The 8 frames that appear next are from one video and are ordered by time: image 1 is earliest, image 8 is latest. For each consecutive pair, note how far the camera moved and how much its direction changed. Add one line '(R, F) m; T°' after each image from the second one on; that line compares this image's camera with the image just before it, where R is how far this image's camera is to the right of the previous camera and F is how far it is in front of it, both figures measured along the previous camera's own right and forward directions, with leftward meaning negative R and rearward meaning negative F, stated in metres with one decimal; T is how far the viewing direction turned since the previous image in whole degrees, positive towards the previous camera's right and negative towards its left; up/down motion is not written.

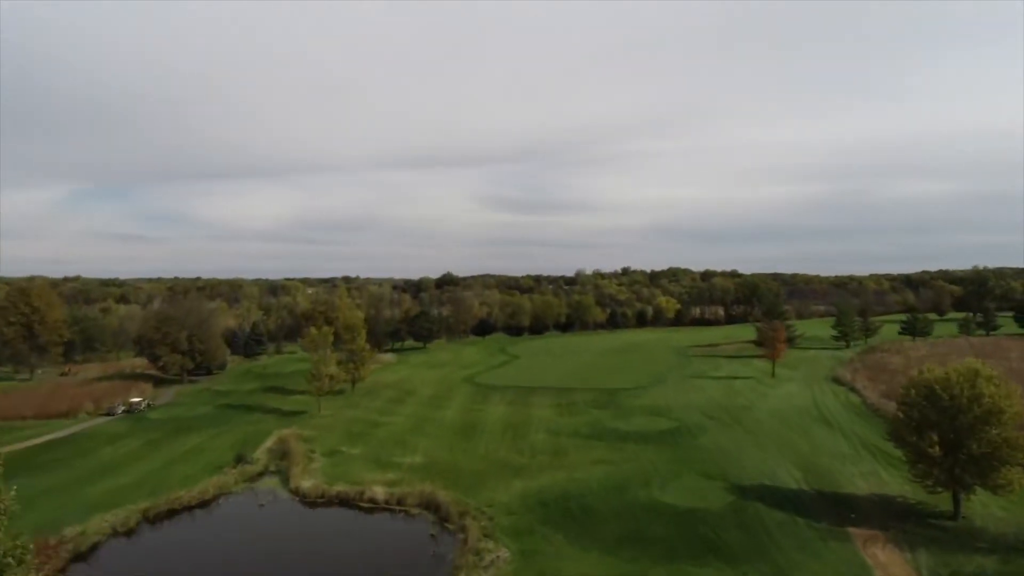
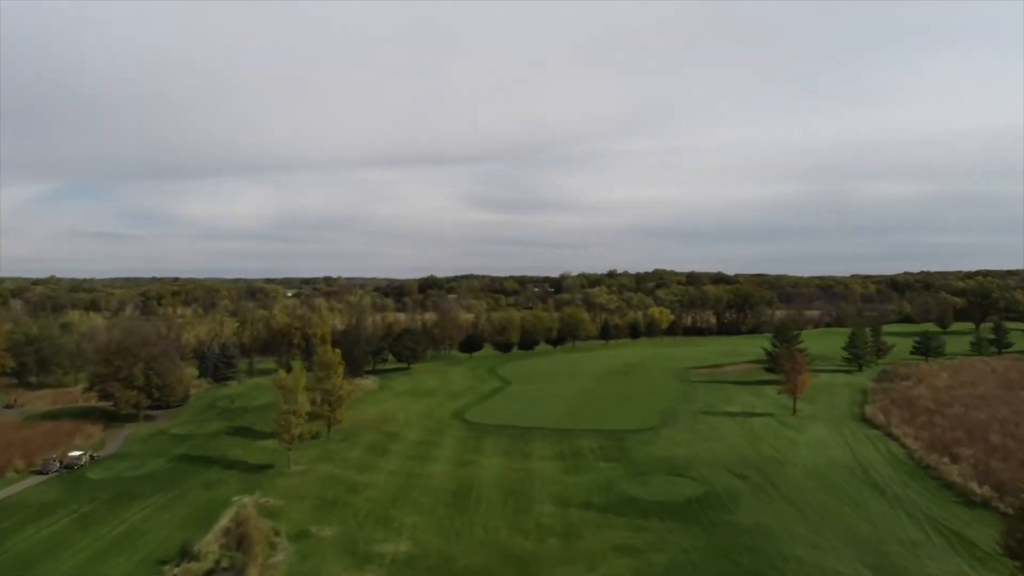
(-0.8, +5.4) m; +1°
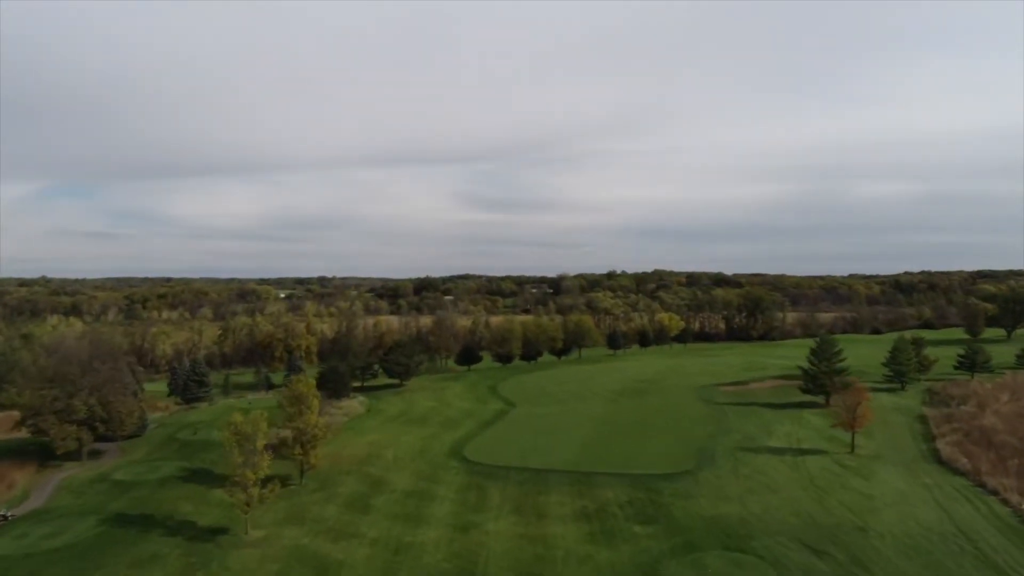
(-0.7, +7.4) m; 0°
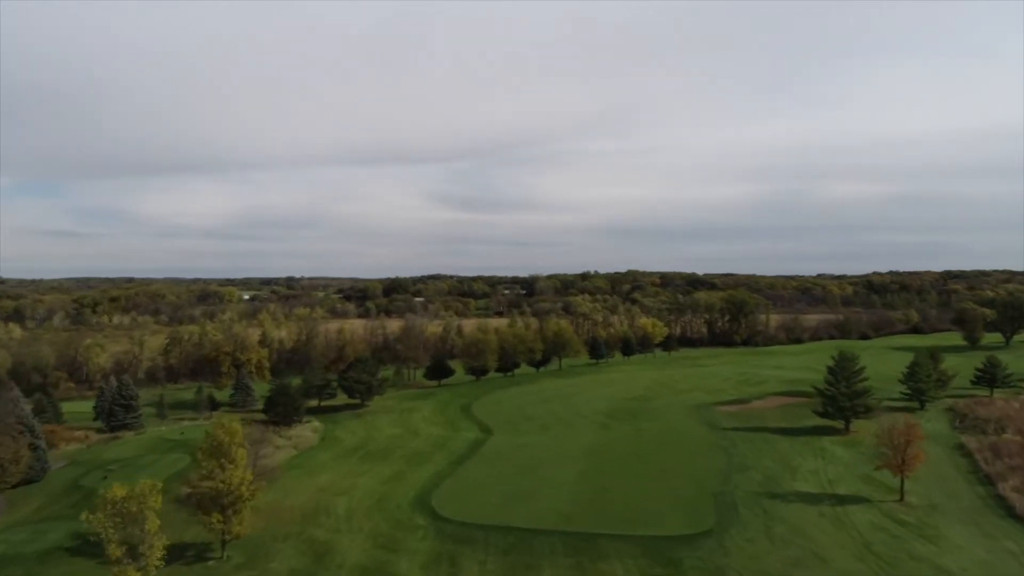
(-0.4, +7.7) m; +2°
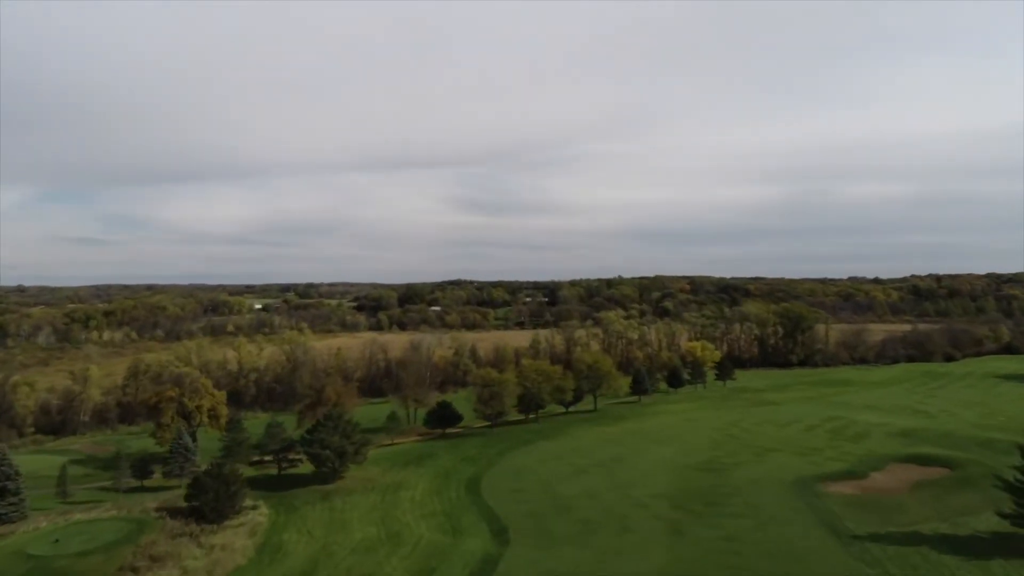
(-0.2, +17.1) m; -2°
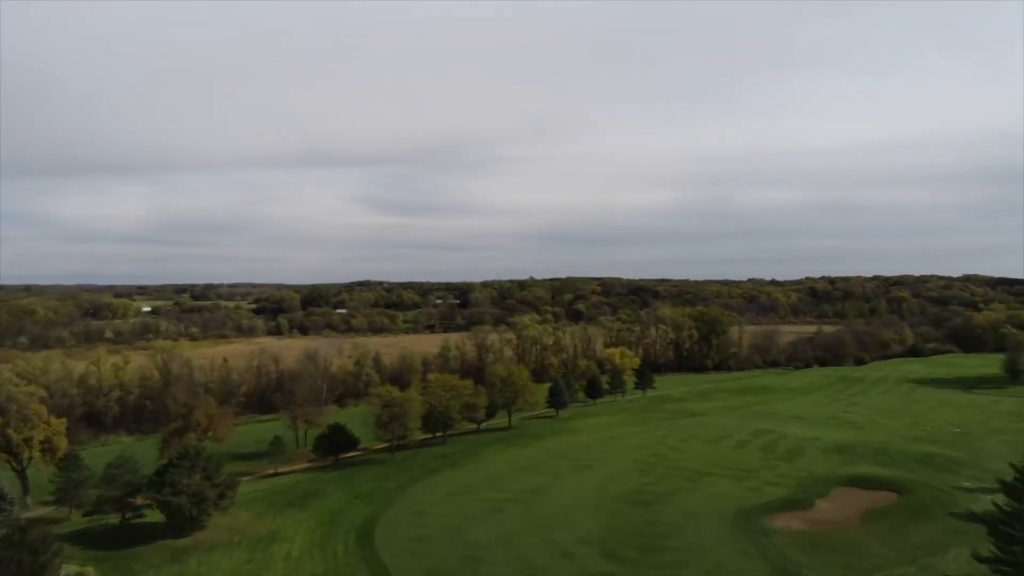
(+0.6, +7.2) m; +7°
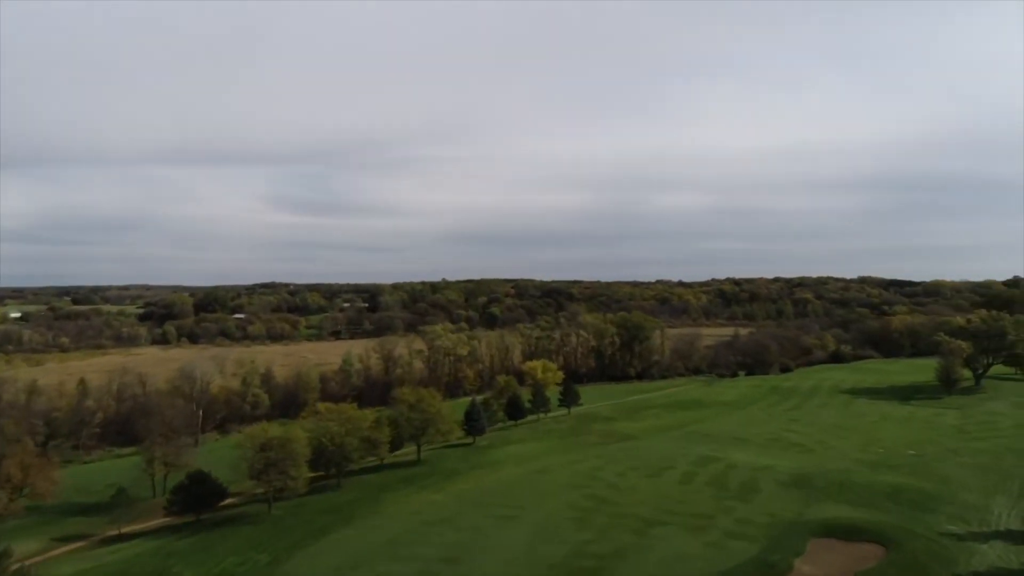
(+0.2, +9.3) m; +7°
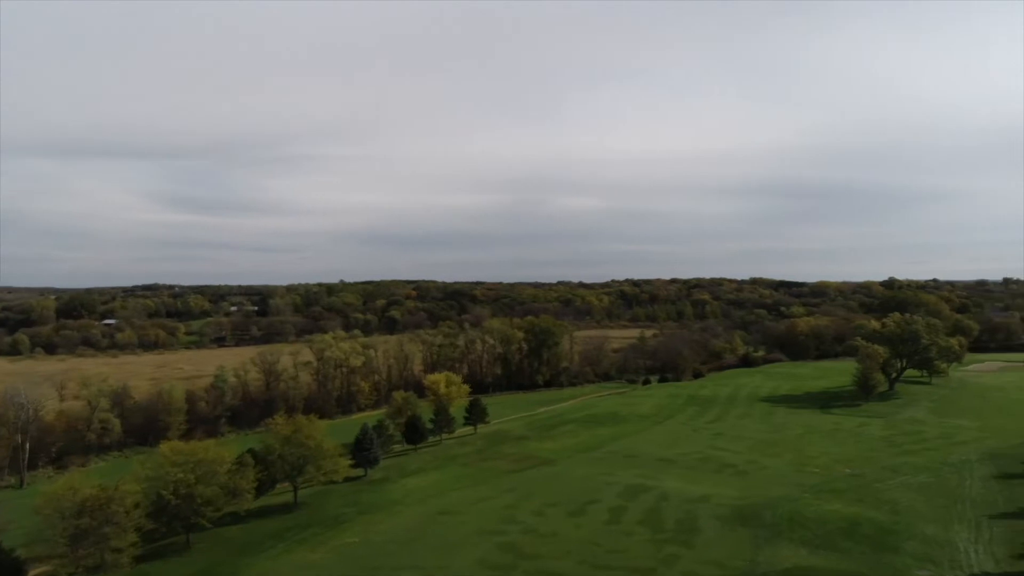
(+0.2, +8.2) m; +8°
